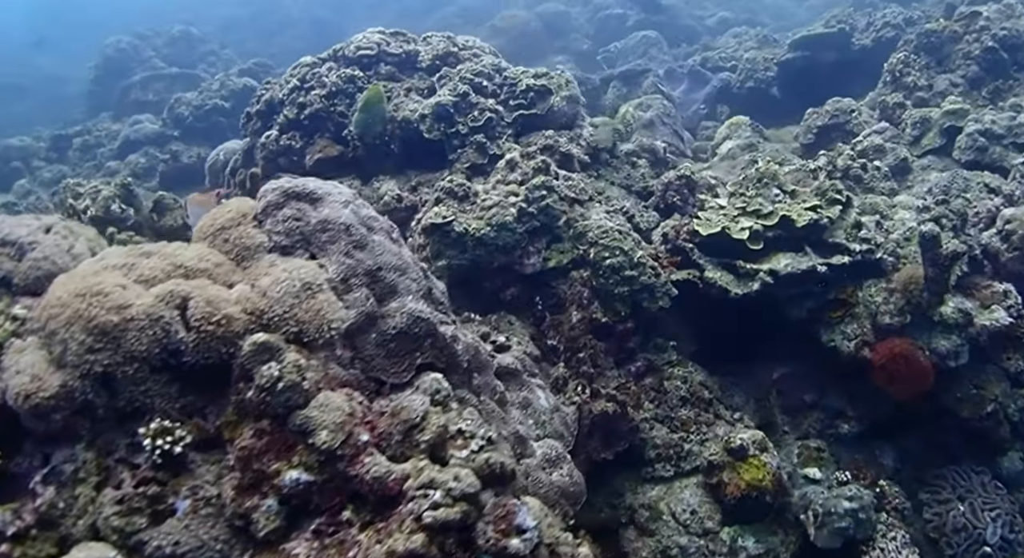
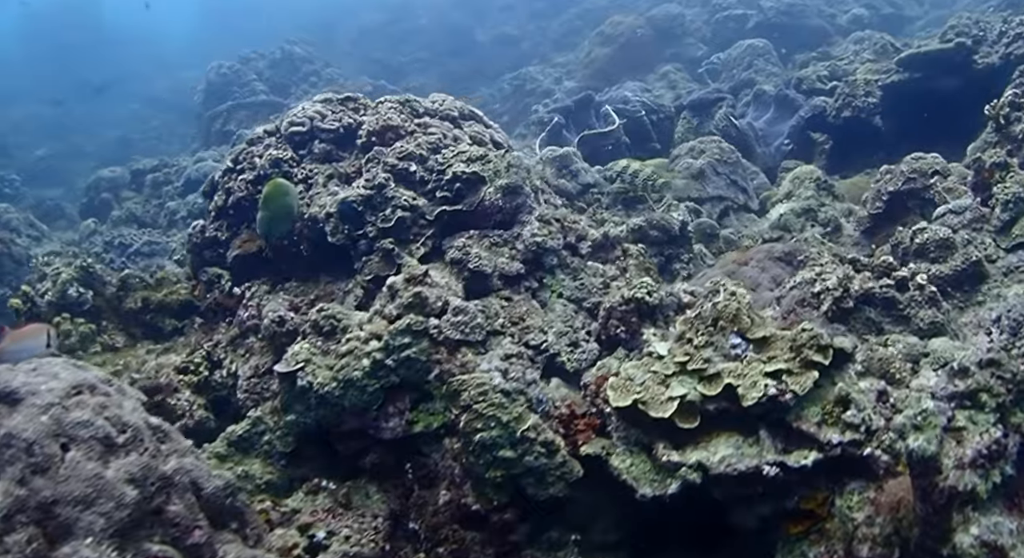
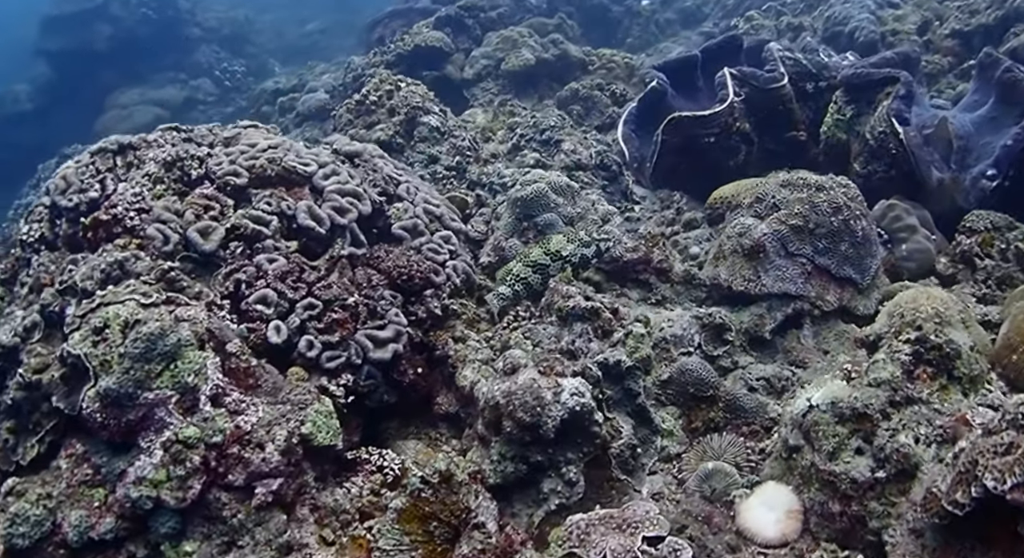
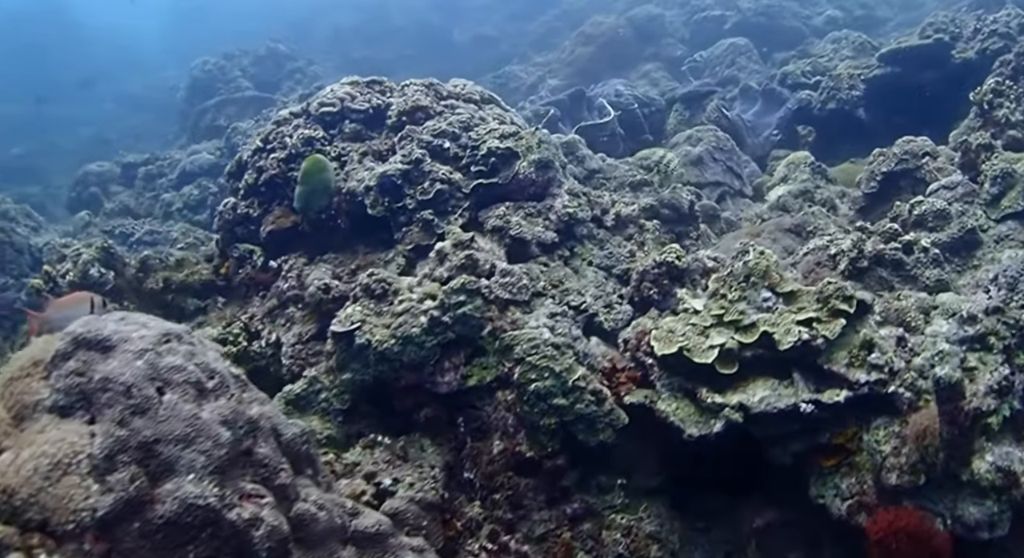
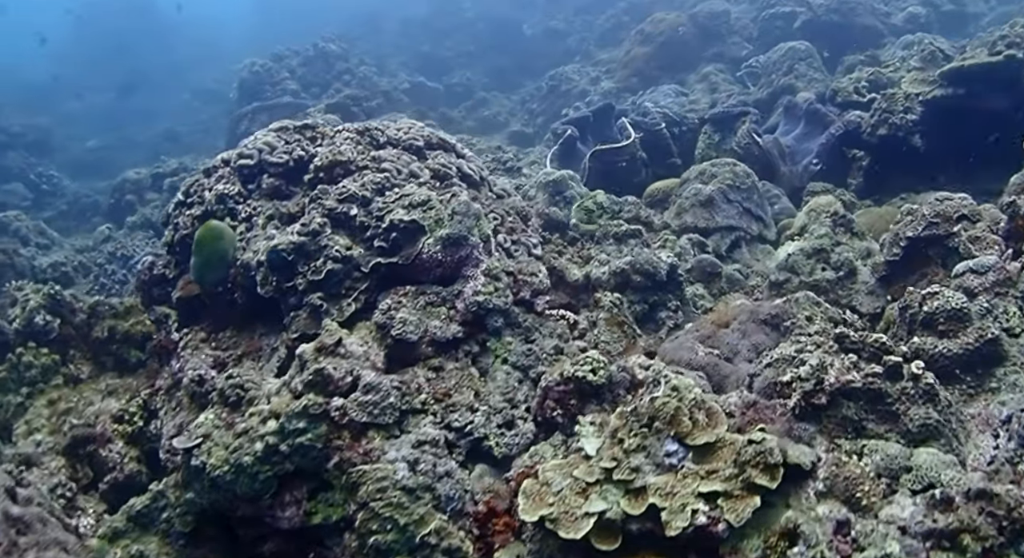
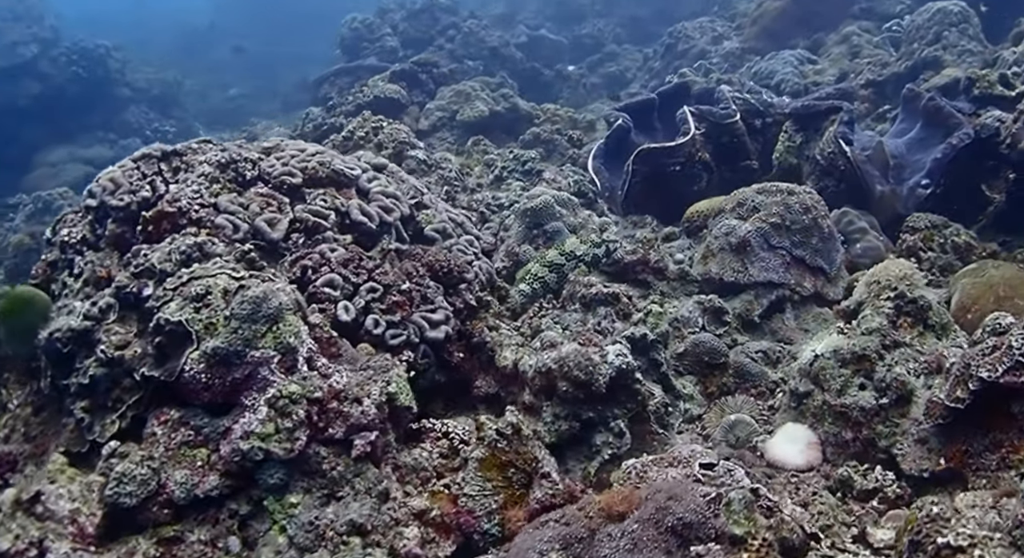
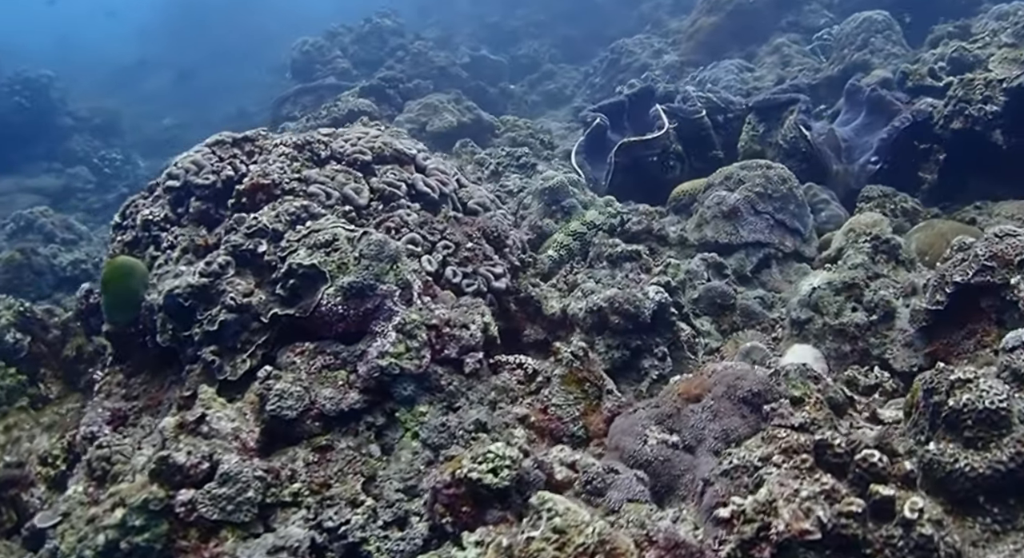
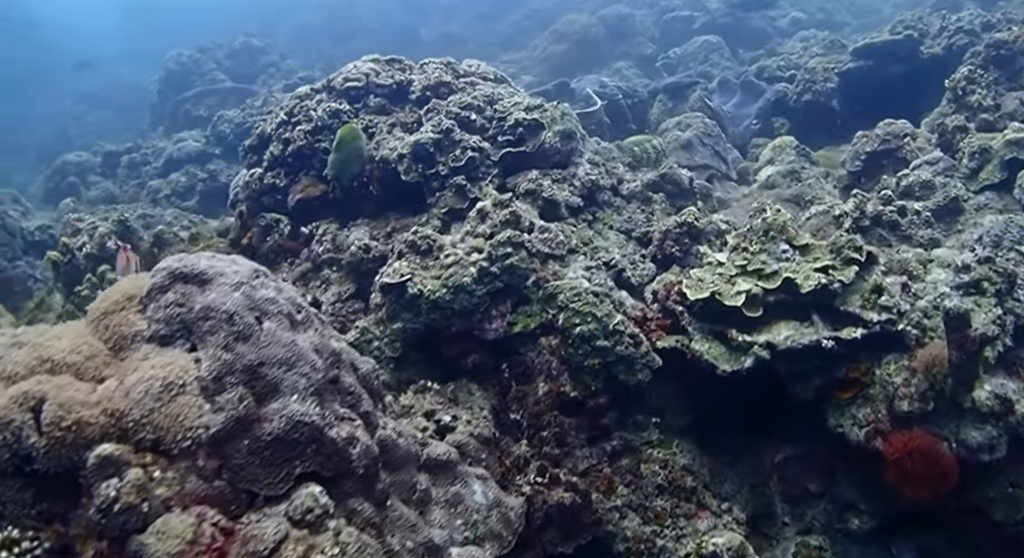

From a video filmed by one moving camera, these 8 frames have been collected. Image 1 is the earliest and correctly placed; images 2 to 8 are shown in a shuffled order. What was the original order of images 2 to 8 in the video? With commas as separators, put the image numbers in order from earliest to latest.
8, 4, 2, 5, 7, 6, 3
